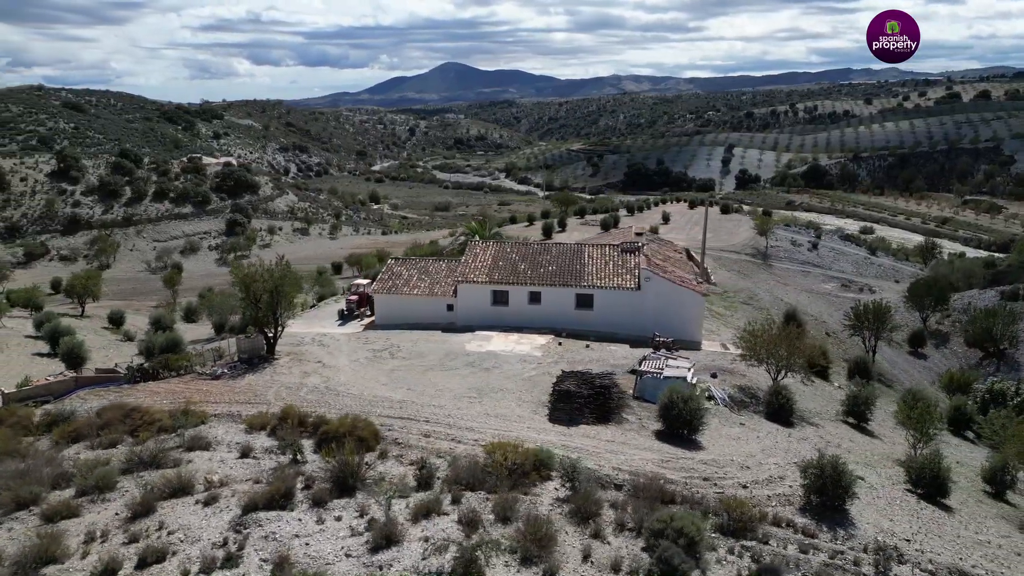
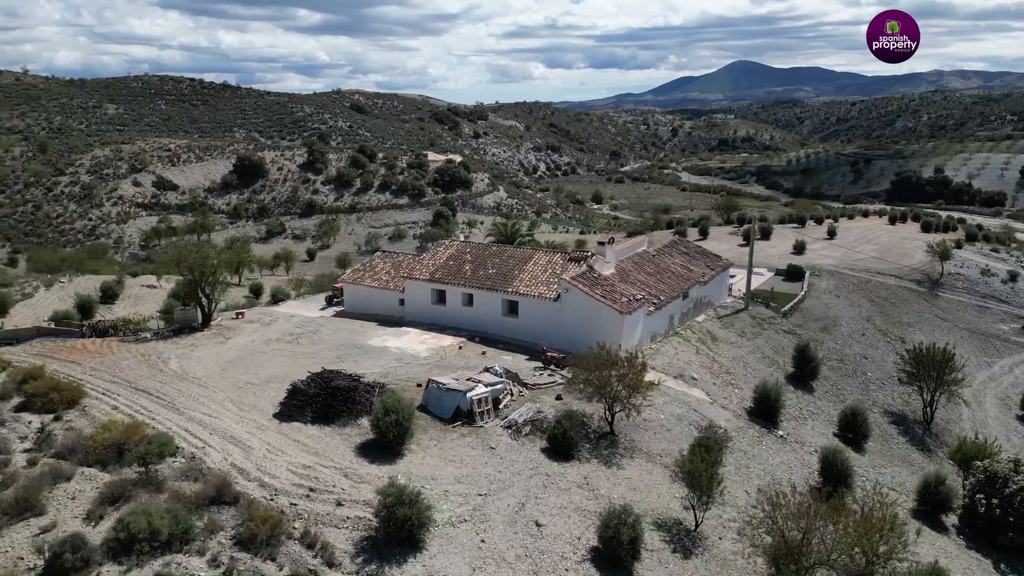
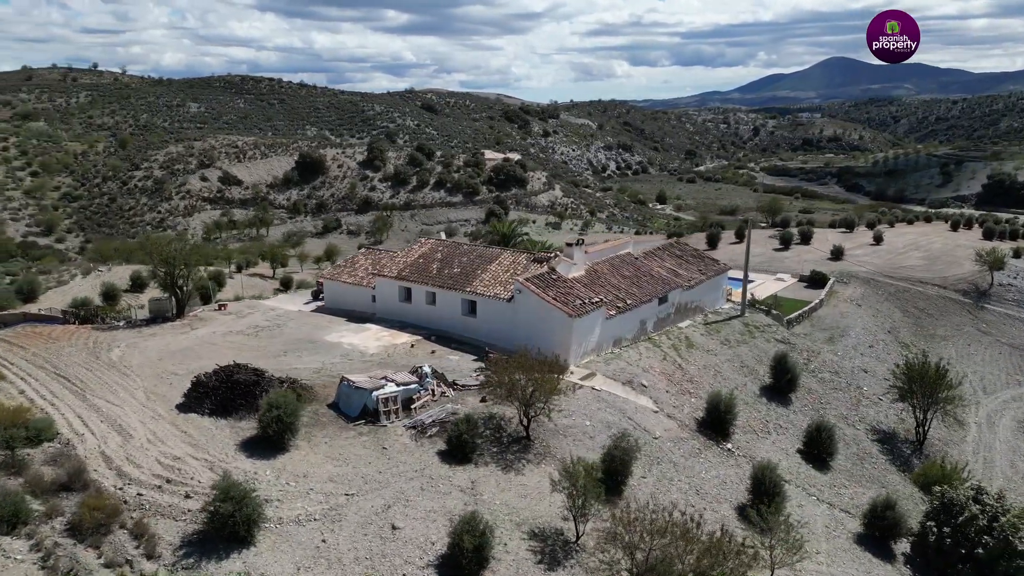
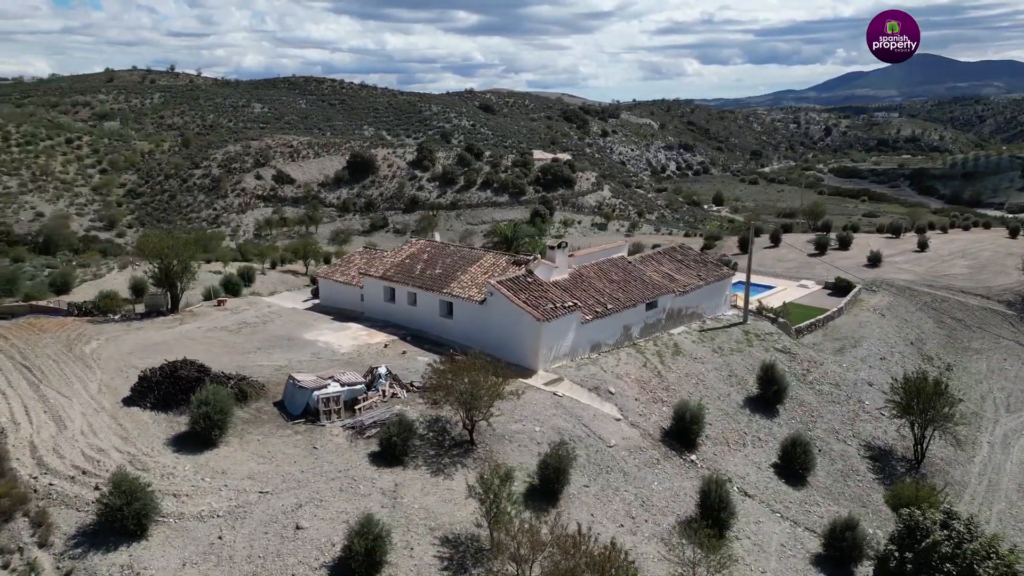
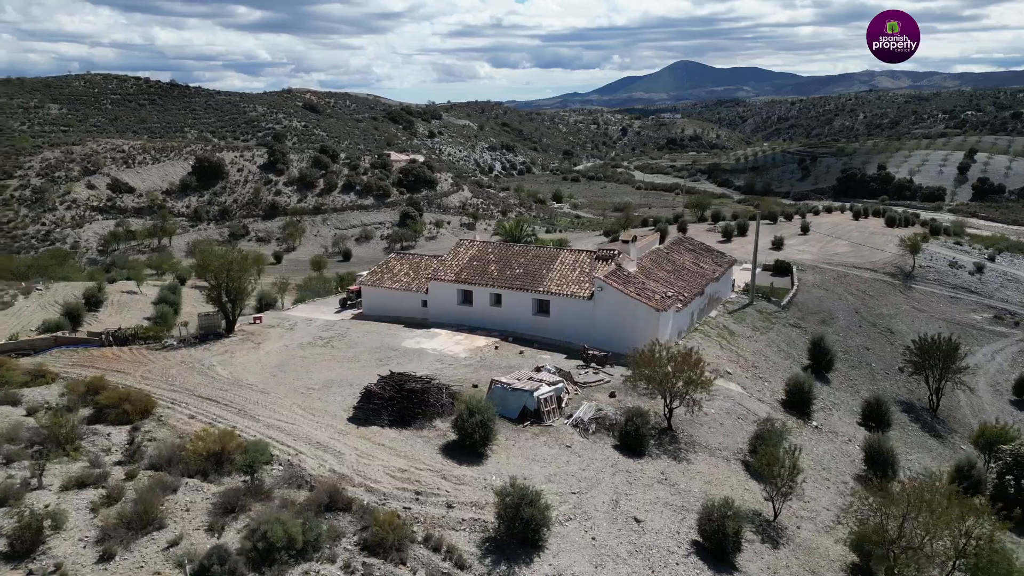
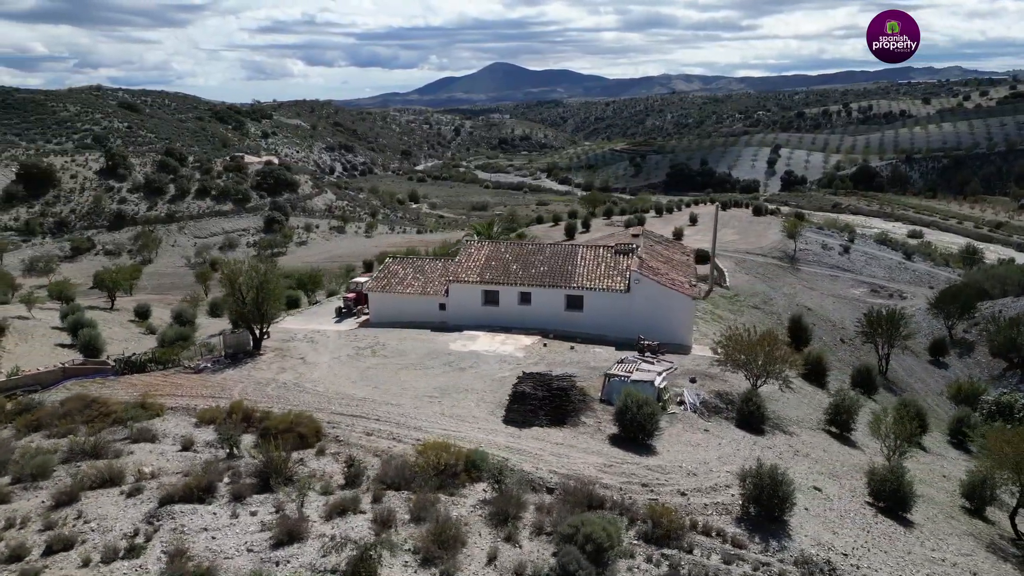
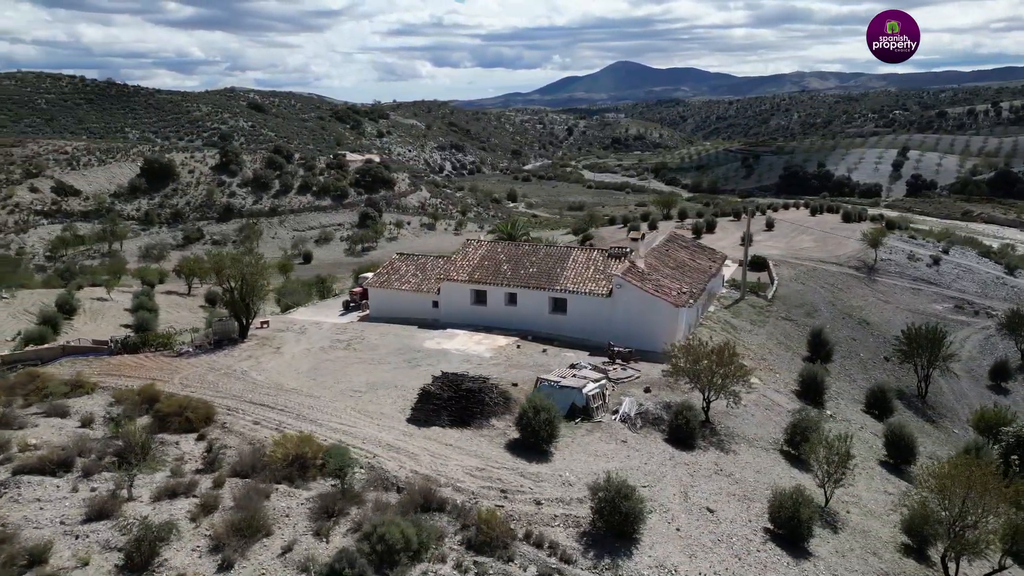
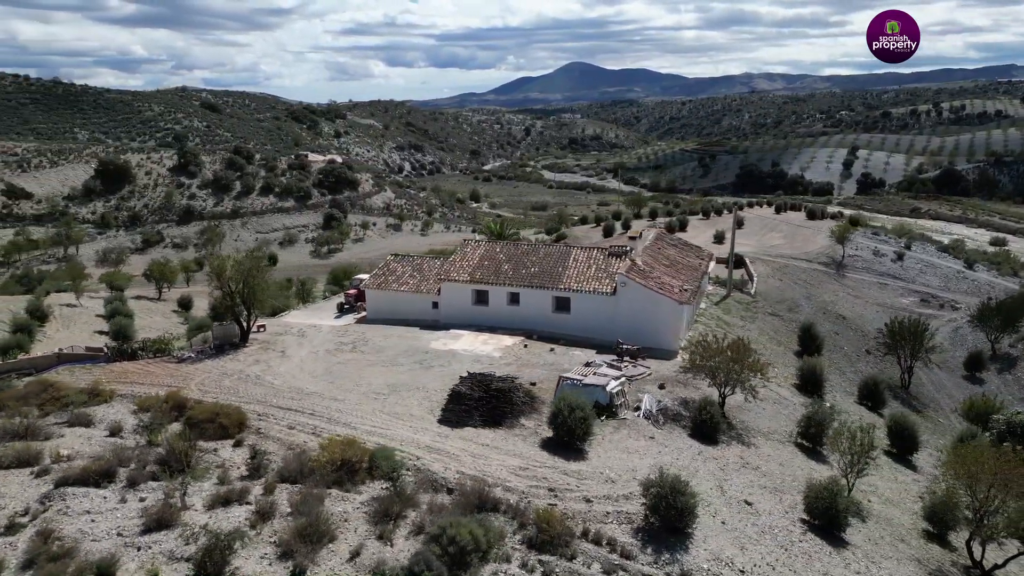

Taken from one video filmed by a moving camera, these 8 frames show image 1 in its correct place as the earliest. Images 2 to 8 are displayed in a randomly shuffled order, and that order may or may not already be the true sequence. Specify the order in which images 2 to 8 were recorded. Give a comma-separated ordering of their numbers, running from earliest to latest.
6, 8, 7, 5, 2, 3, 4
